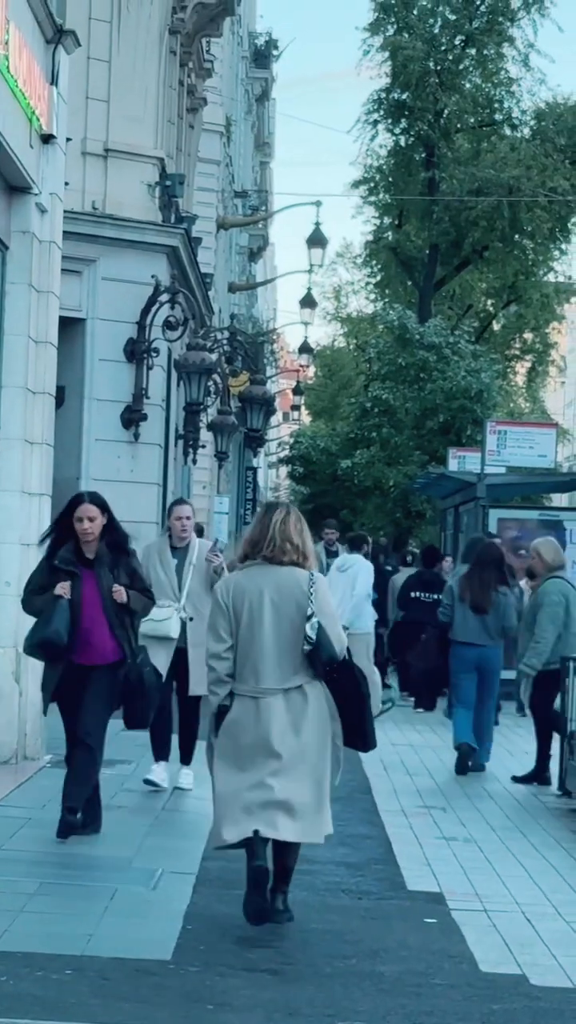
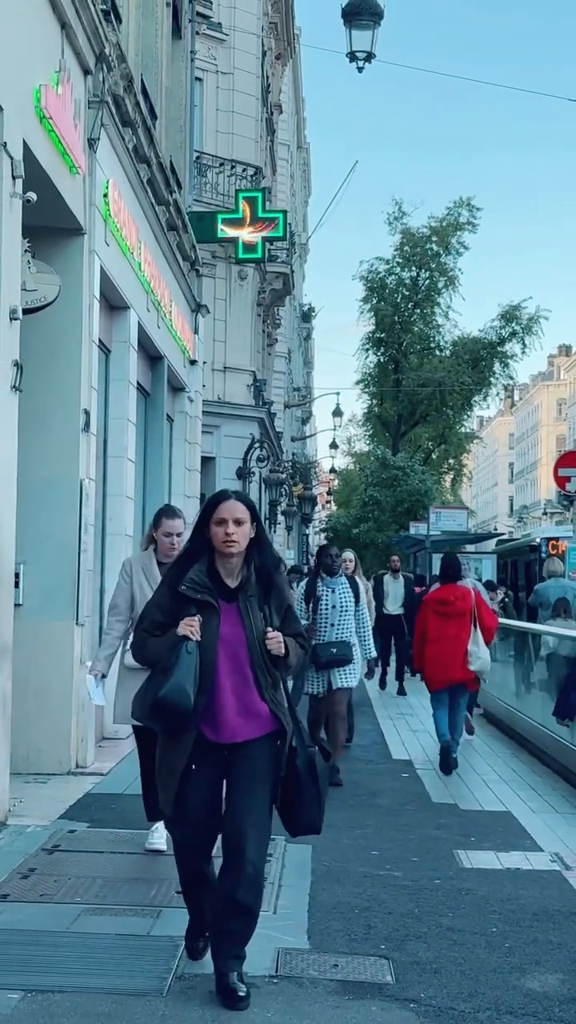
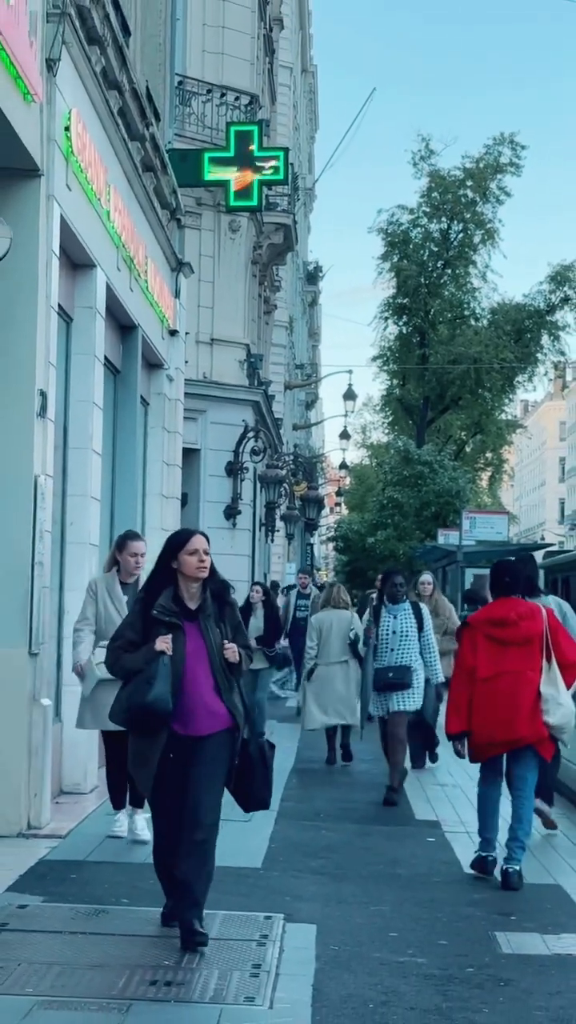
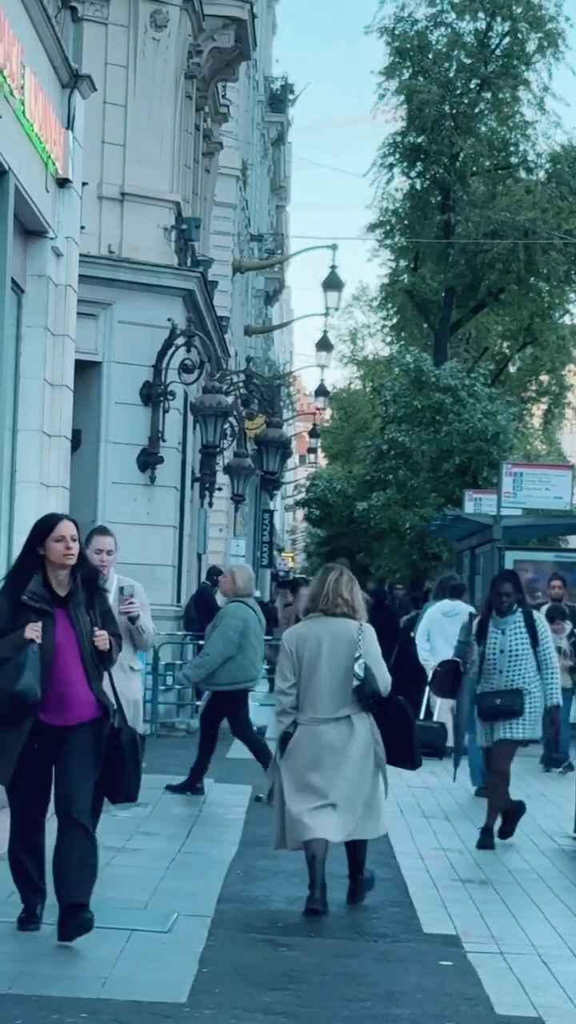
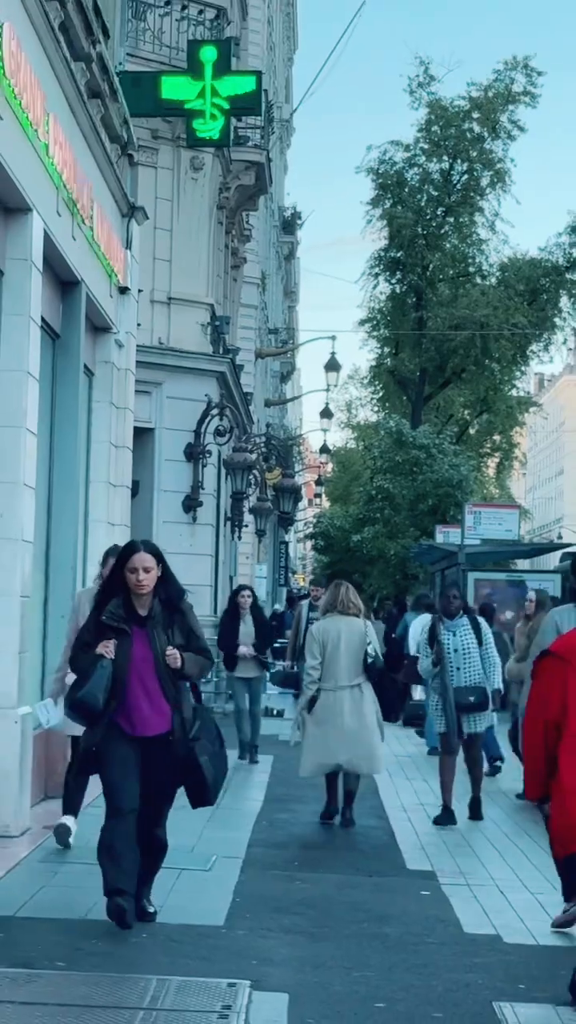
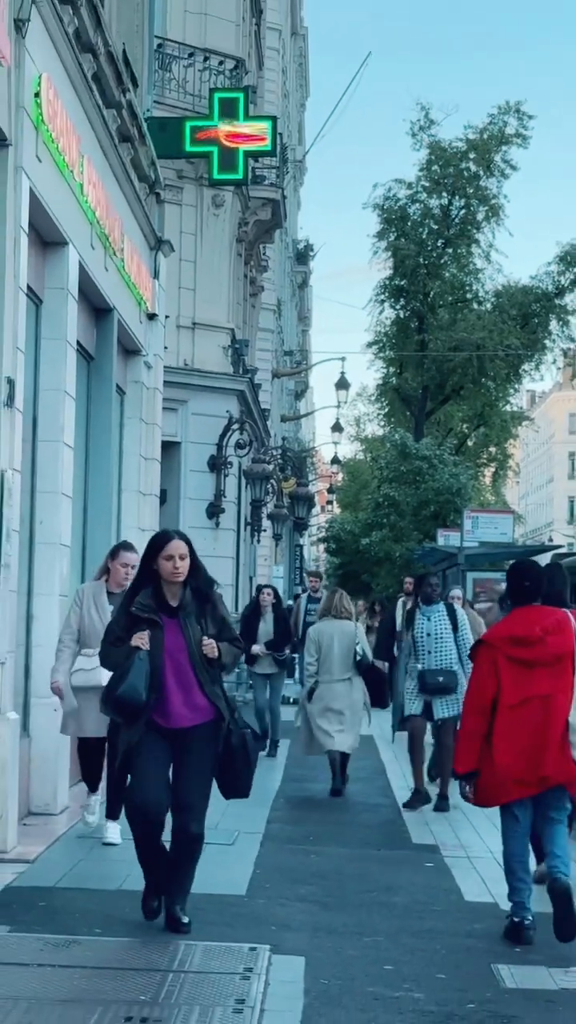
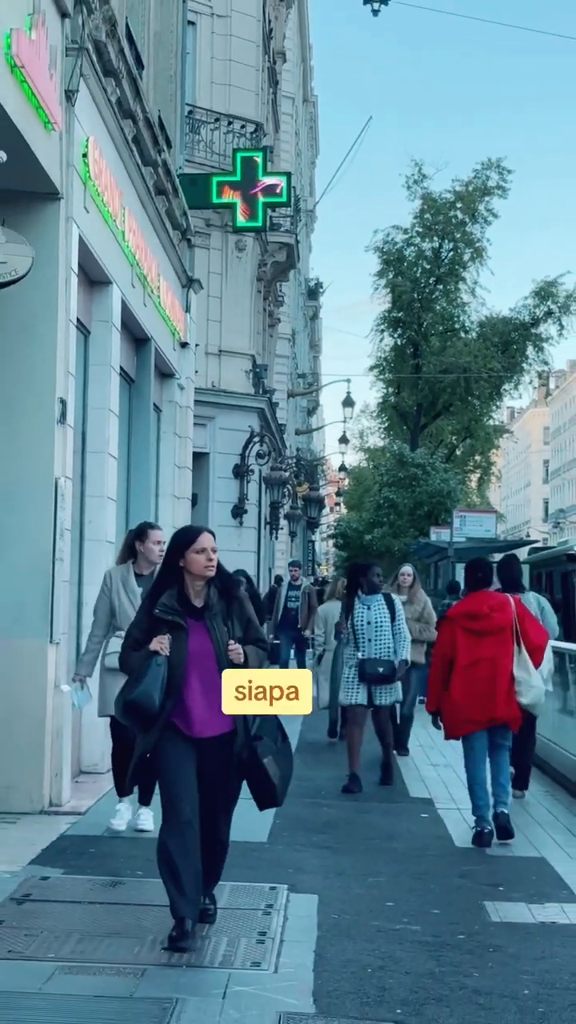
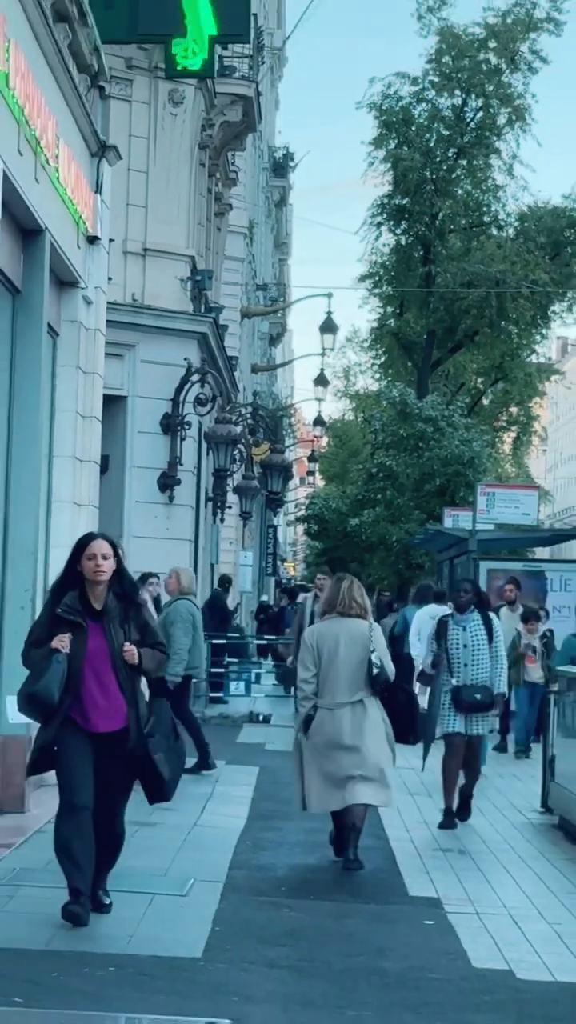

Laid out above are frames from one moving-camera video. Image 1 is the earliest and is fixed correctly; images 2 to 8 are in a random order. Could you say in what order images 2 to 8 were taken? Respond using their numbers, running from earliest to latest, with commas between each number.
4, 8, 5, 6, 3, 7, 2
